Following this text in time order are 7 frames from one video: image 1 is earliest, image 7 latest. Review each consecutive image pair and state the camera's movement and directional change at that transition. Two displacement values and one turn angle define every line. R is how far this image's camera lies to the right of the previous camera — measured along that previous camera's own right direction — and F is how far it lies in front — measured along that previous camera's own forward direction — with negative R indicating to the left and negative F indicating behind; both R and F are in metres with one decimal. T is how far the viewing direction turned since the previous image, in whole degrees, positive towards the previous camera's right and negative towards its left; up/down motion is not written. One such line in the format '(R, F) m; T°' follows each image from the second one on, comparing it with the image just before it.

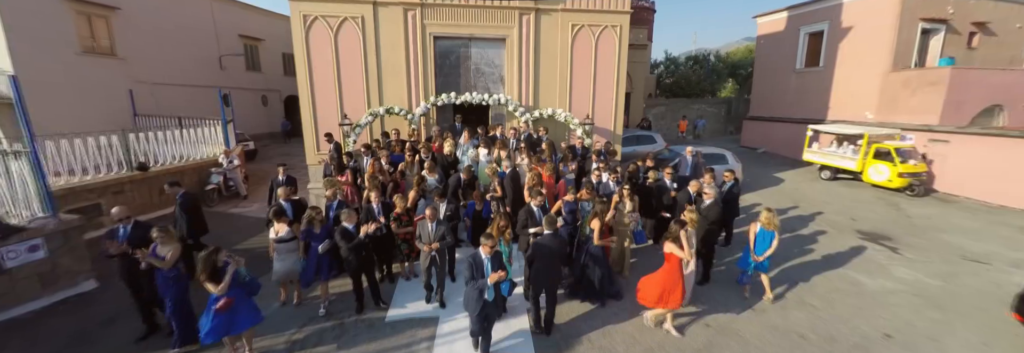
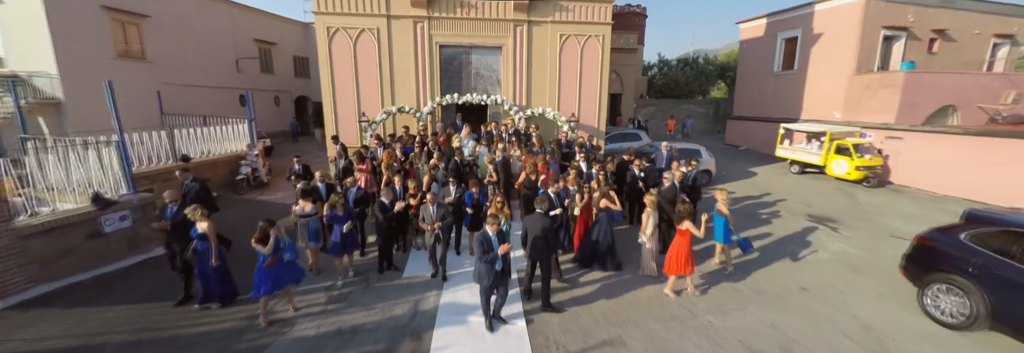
(+0.1, -1.1) m; 0°
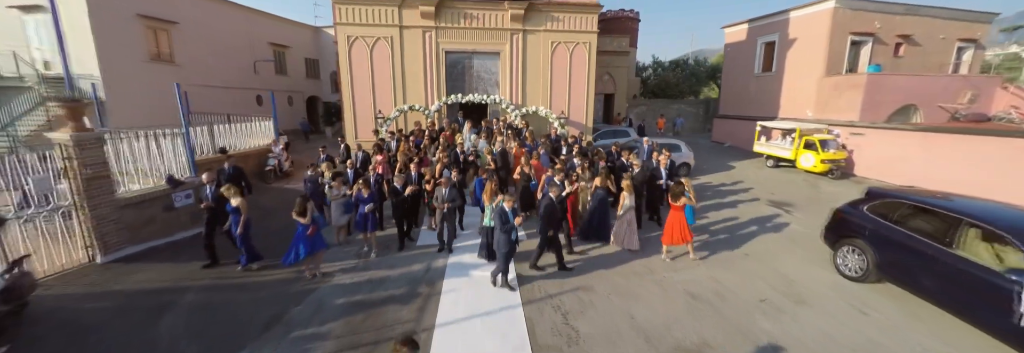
(+0.1, -1.1) m; 0°
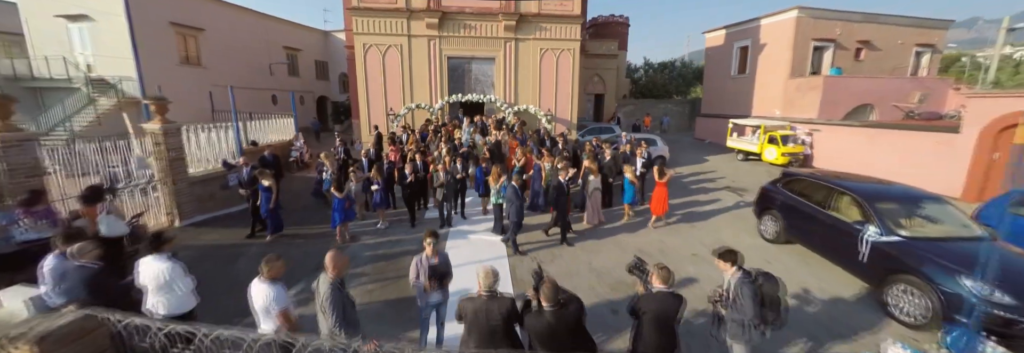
(+0.2, -1.4) m; 0°
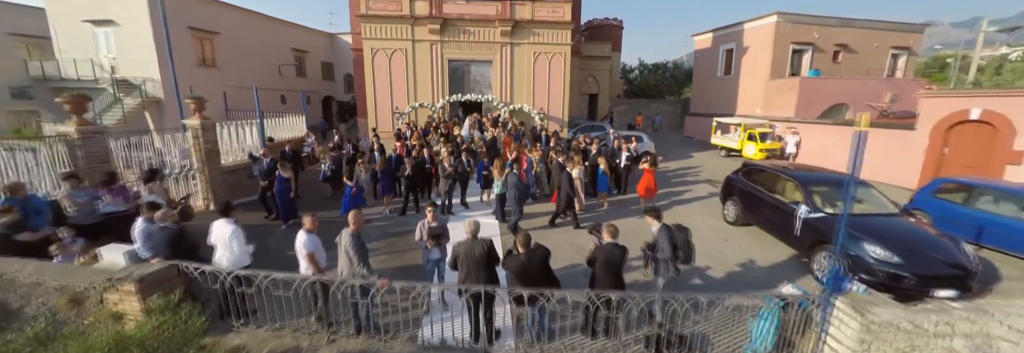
(+0.2, -0.9) m; 0°
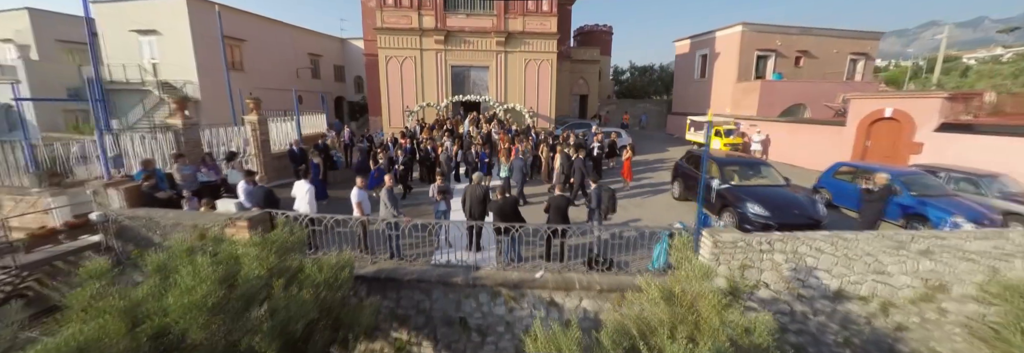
(+0.3, -2.0) m; 0°
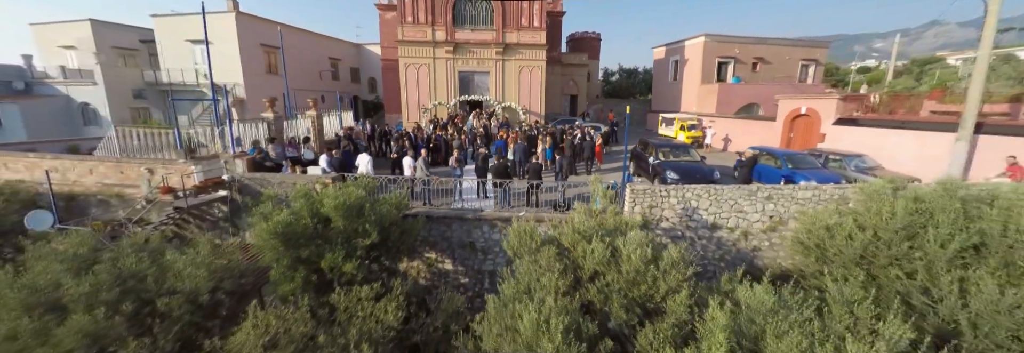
(+0.2, -3.1) m; 0°
